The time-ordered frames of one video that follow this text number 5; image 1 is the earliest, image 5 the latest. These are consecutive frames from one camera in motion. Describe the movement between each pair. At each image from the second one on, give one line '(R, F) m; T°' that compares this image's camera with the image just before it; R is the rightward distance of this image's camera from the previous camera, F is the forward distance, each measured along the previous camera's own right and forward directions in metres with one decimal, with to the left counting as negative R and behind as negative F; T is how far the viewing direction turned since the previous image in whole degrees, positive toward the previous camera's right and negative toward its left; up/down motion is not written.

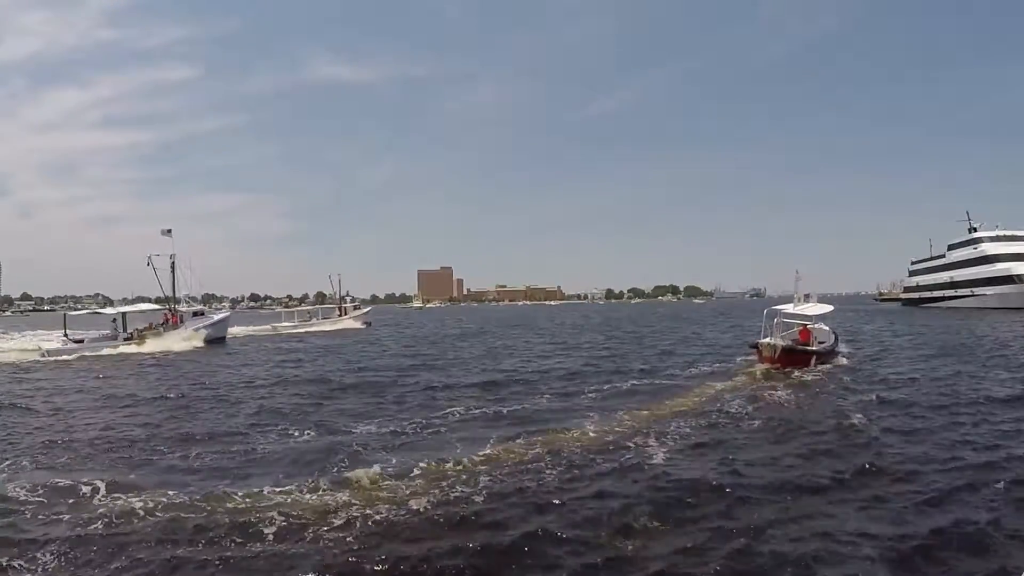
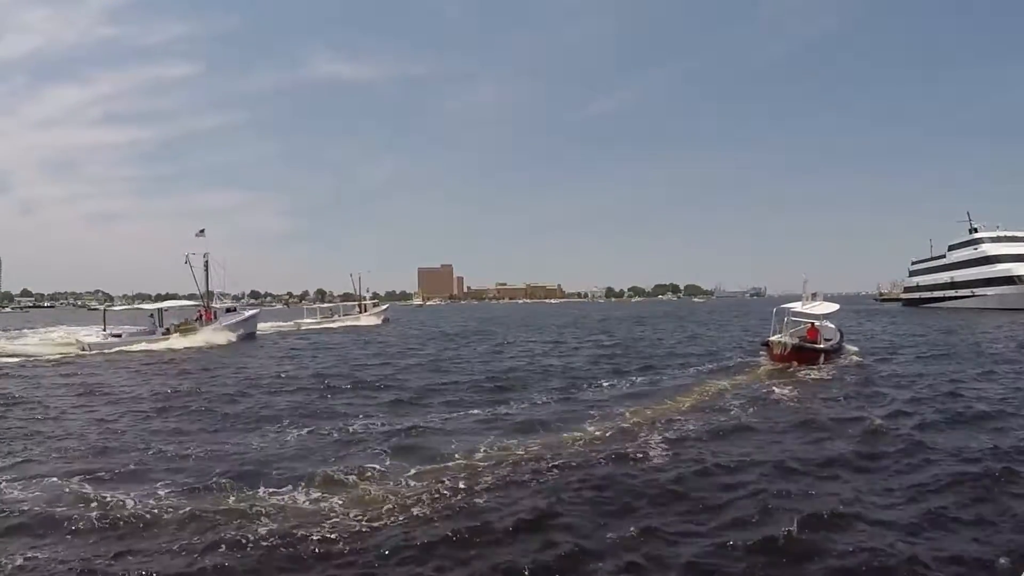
(-2.6, -3.0) m; 0°
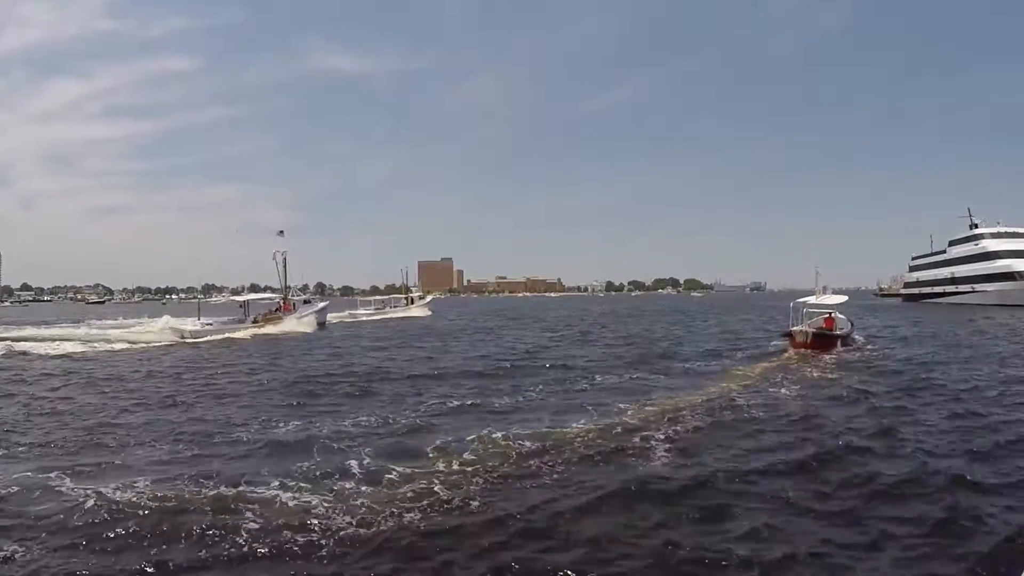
(-0.9, -2.3) m; 0°
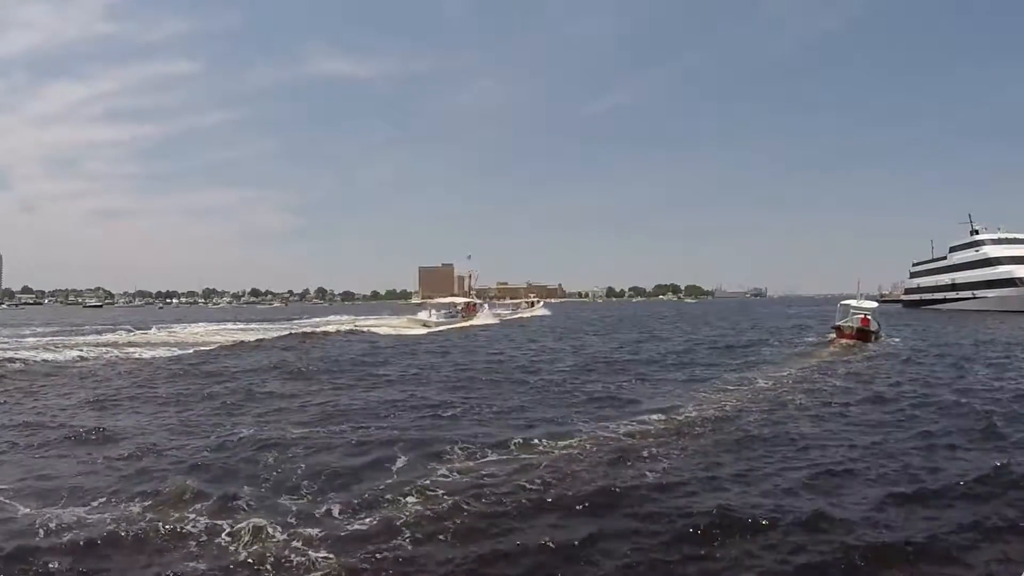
(-0.4, +2.5) m; 0°
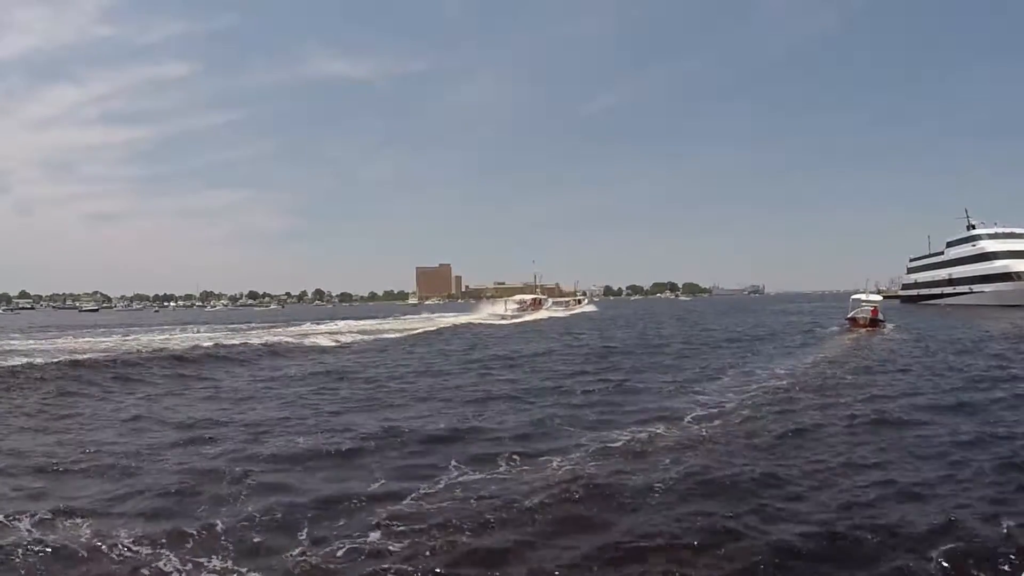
(+1.2, +0.9) m; 0°
